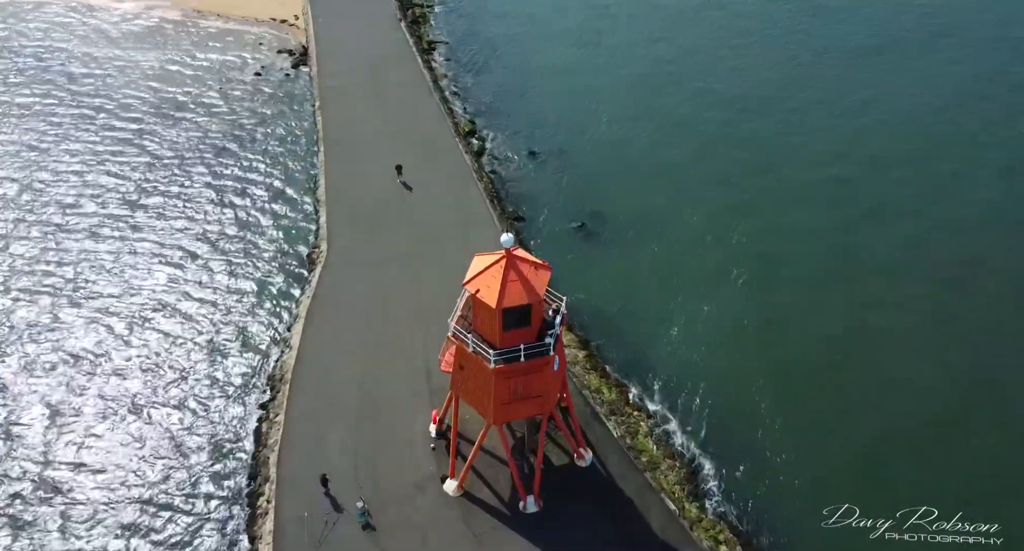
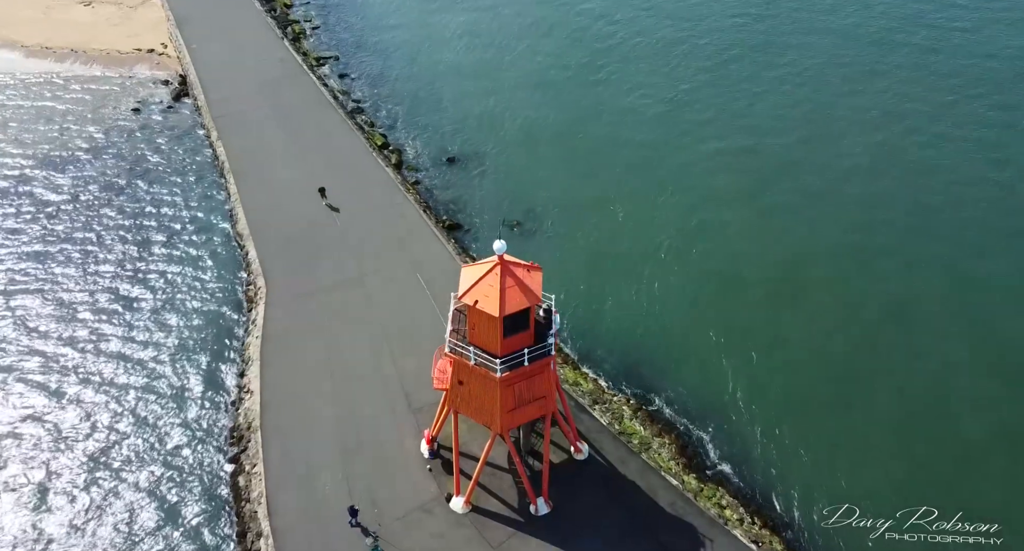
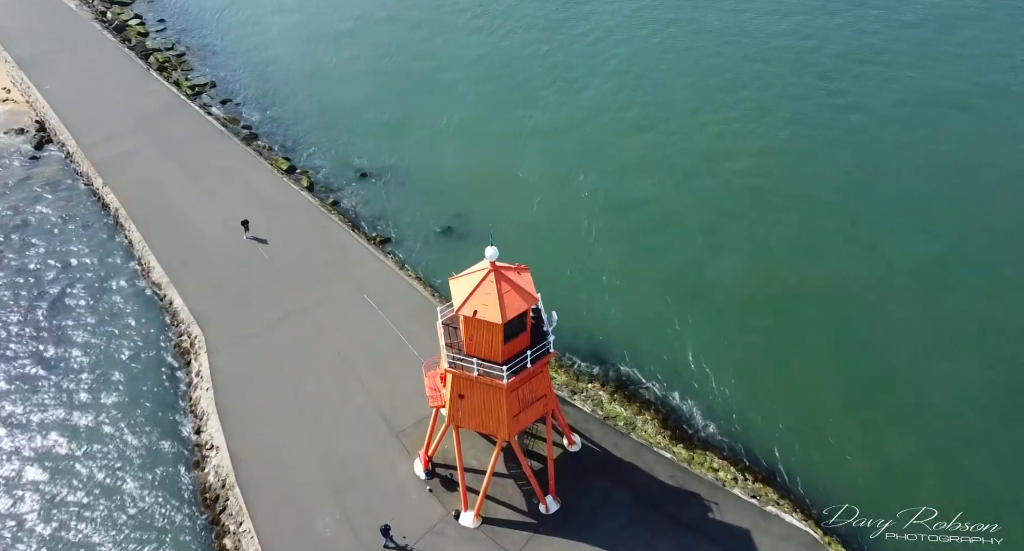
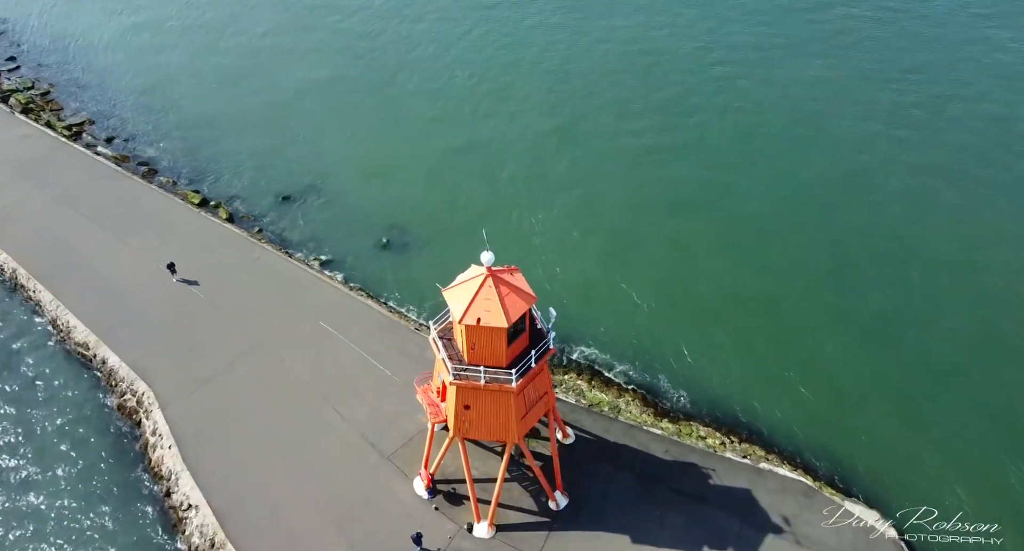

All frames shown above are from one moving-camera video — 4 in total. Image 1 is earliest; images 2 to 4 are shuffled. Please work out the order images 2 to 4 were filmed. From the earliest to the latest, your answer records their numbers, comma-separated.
2, 3, 4
